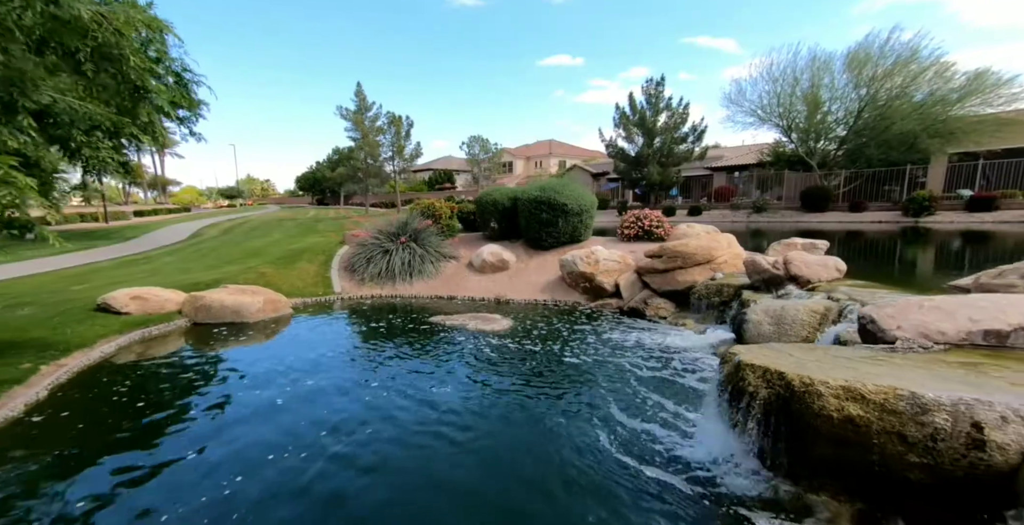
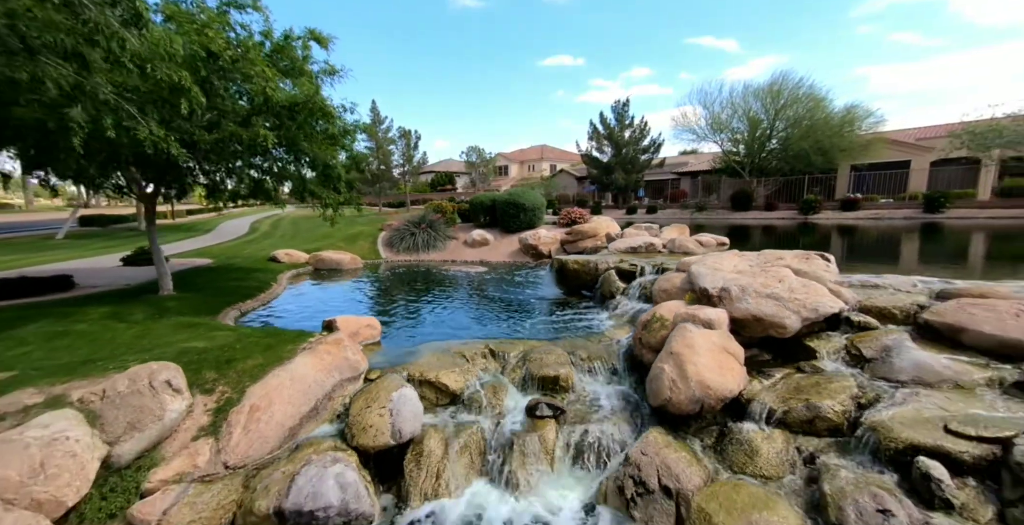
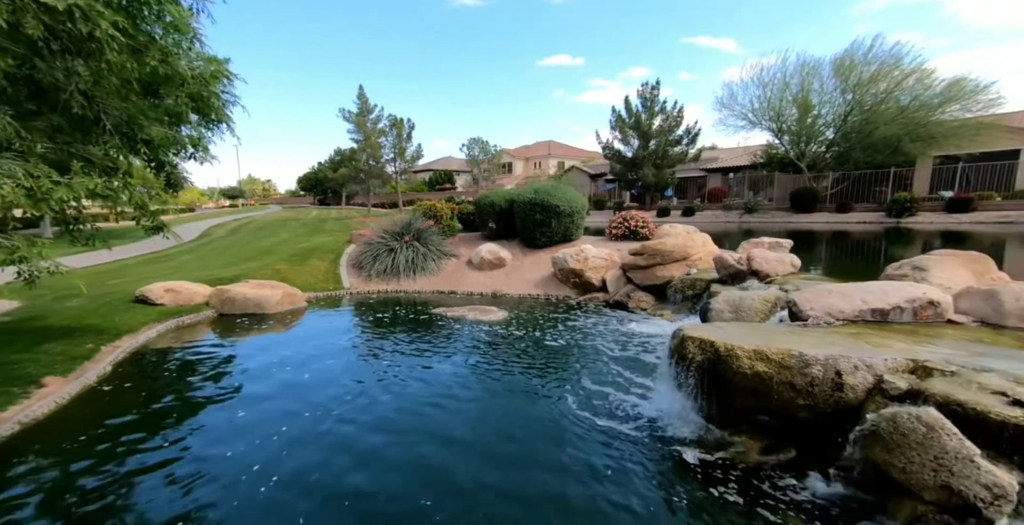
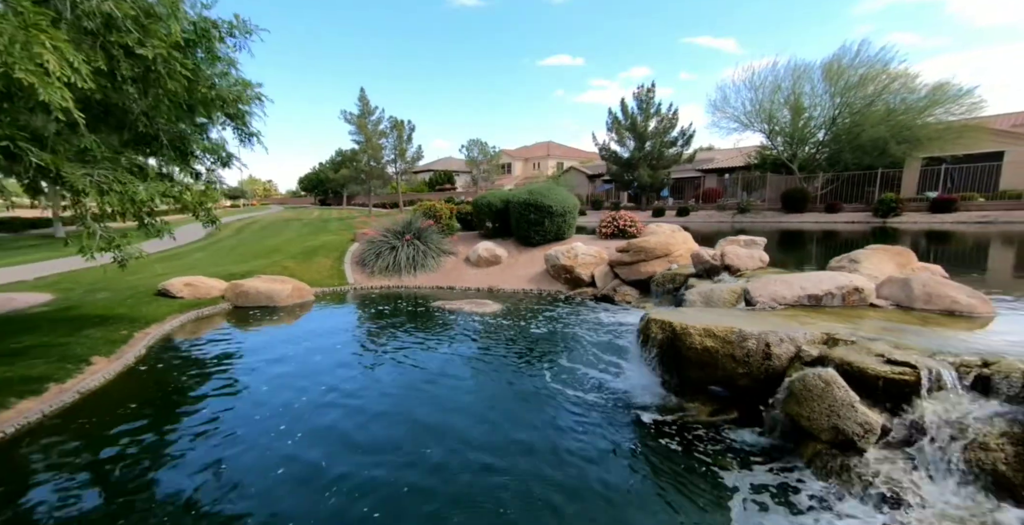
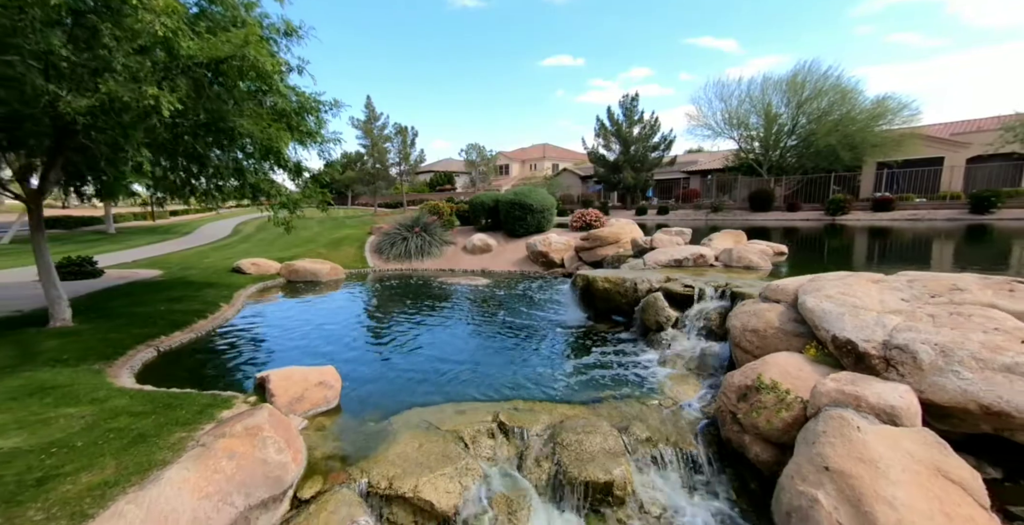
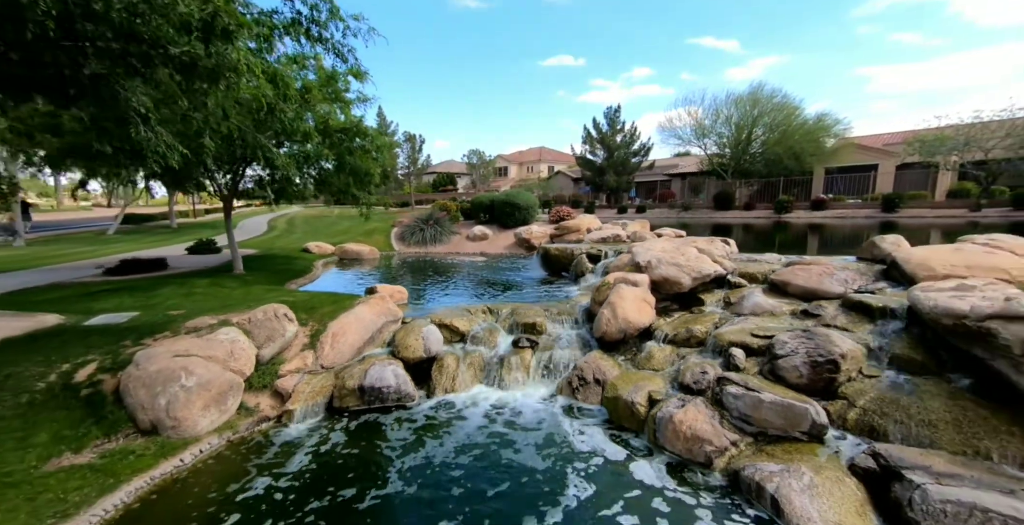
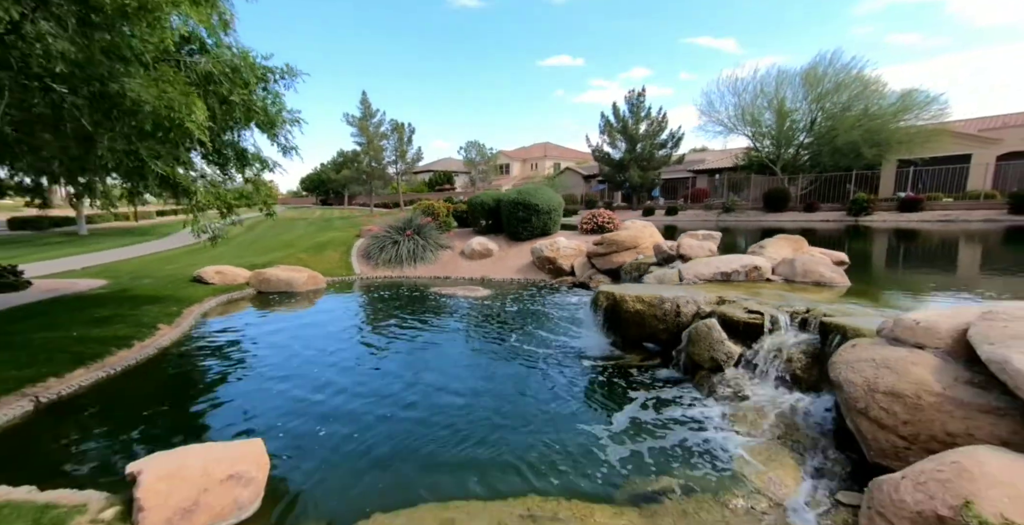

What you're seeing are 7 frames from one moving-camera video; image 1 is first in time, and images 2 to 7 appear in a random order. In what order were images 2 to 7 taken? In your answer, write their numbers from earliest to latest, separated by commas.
3, 4, 7, 5, 2, 6
